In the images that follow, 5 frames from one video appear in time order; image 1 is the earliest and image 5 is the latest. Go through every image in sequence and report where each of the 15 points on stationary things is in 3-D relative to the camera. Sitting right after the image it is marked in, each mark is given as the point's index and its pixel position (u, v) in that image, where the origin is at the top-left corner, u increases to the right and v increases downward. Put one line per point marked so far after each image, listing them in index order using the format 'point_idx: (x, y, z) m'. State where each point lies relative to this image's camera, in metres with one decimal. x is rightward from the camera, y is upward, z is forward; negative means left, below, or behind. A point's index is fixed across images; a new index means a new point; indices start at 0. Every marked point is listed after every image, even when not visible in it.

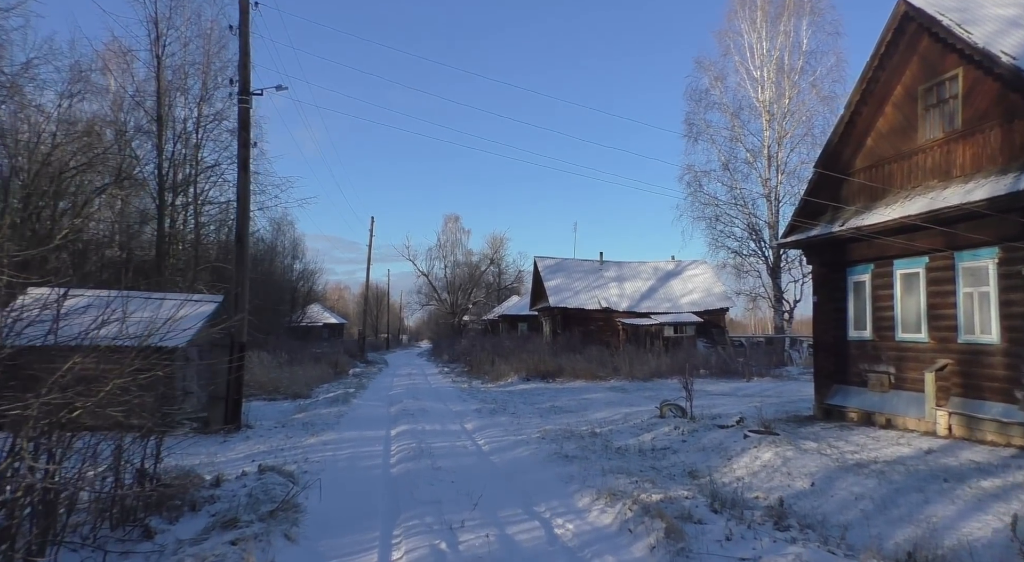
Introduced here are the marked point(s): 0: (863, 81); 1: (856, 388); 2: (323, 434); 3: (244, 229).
0: (+7.2, +4.1, +11.9) m
1: (+7.4, -2.3, +12.5) m
2: (-3.7, -3.0, +11.4) m
3: (-5.6, +1.1, +12.2) m
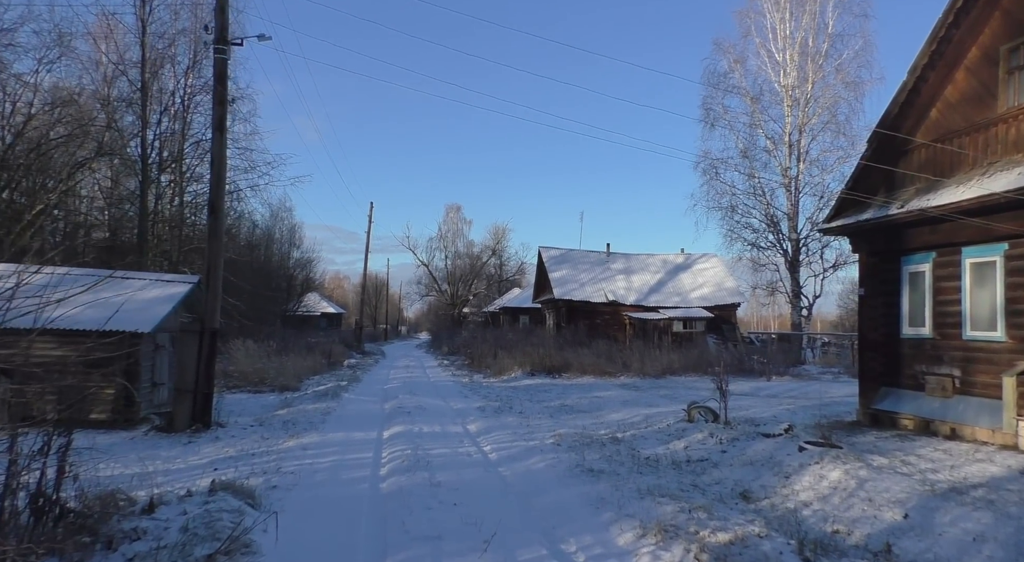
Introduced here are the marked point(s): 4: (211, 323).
0: (+7.5, +4.3, +10.3) m
1: (+7.6, -2.1, +11.1) m
2: (-3.6, -2.7, +10.0) m
3: (-5.4, +1.5, +10.7) m
4: (-5.5, -0.8, +10.6) m
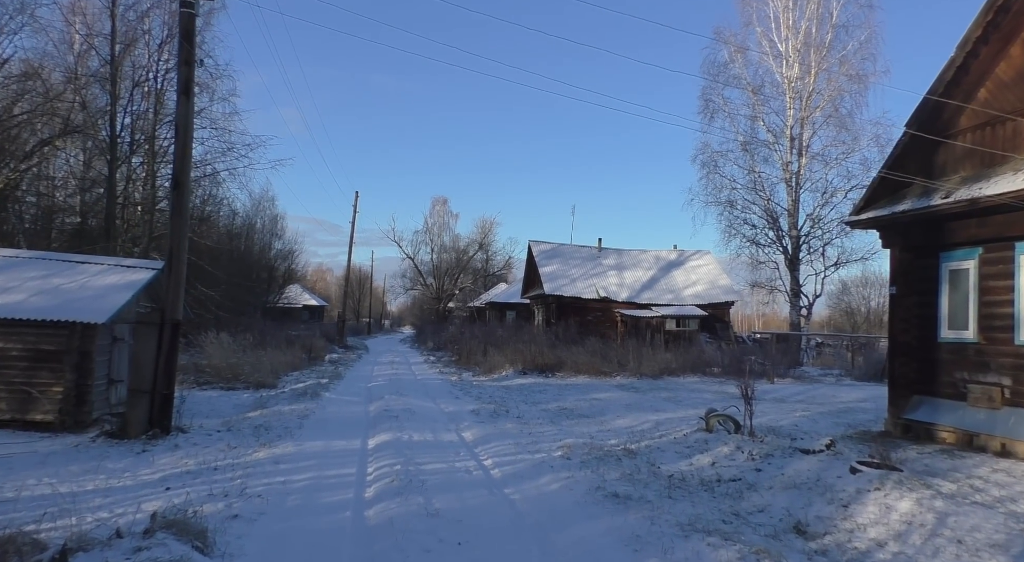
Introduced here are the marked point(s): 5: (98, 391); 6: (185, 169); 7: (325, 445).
0: (+7.7, +4.3, +9.3) m
1: (+7.6, -2.1, +10.1) m
2: (-3.5, -2.5, +8.7) m
3: (-5.3, +1.8, +9.3) m
4: (-5.5, -0.5, +9.3) m
5: (-7.6, -2.0, +10.5) m
6: (-5.3, +1.8, +9.3) m
7: (-2.8, -2.5, +8.8) m
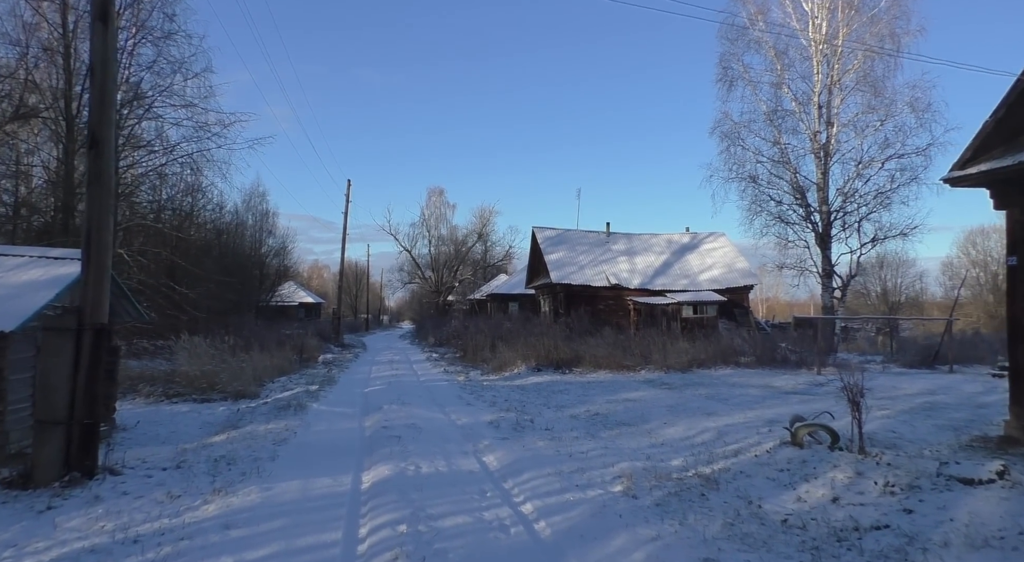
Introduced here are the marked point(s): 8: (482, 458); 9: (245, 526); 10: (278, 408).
0: (+7.9, +4.8, +7.0) m
1: (+8.1, -1.6, +7.9) m
2: (-3.0, -2.3, +6.5) m
3: (-4.9, +1.9, +7.0) m
4: (-5.0, -0.4, +7.0) m
5: (-7.1, -2.0, +8.3) m
6: (-4.9, +1.9, +7.0) m
7: (-2.4, -2.3, +6.6) m
8: (-0.4, -2.4, +8.0) m
9: (-2.4, -2.2, +5.3) m
10: (-5.0, -2.7, +12.5) m
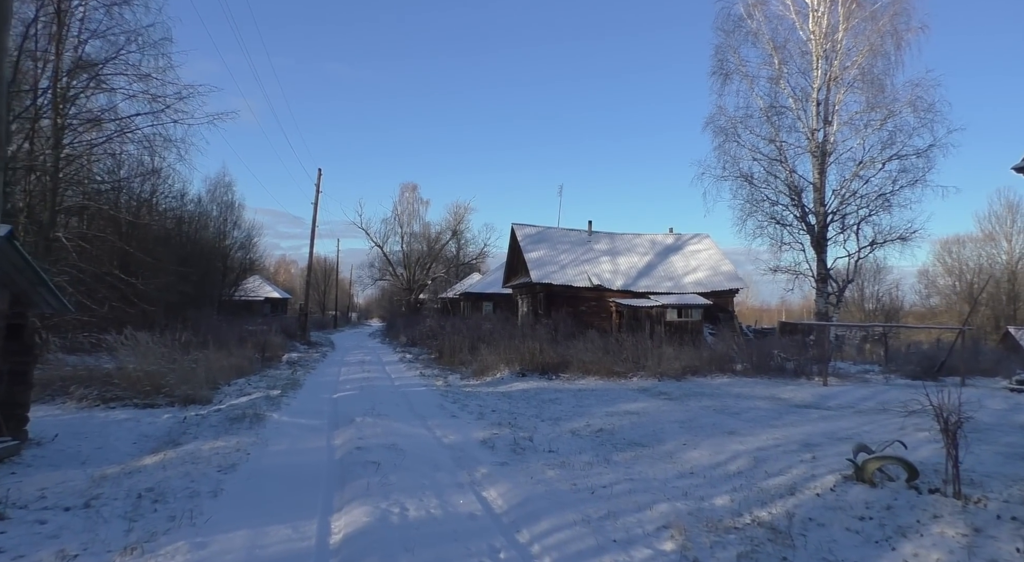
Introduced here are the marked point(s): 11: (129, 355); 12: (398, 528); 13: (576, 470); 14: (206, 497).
0: (+8.2, +4.7, +5.9) m
1: (+8.2, -1.7, +6.7) m
2: (-2.9, -2.2, +4.7) m
3: (-4.7, +2.1, +5.2) m
4: (-4.9, -0.2, +5.2) m
5: (-7.0, -1.7, +6.3) m
6: (-4.7, +2.1, +5.2) m
7: (-2.2, -2.2, +4.9) m
8: (-0.3, -2.3, +6.4) m
9: (-2.2, -2.1, +3.6) m
10: (-5.2, -2.5, +10.7) m
11: (-9.3, -1.8, +14.0) m
12: (-1.0, -2.2, +5.3) m
13: (+0.8, -2.5, +7.5) m
14: (-3.1, -2.2, +5.9) m
